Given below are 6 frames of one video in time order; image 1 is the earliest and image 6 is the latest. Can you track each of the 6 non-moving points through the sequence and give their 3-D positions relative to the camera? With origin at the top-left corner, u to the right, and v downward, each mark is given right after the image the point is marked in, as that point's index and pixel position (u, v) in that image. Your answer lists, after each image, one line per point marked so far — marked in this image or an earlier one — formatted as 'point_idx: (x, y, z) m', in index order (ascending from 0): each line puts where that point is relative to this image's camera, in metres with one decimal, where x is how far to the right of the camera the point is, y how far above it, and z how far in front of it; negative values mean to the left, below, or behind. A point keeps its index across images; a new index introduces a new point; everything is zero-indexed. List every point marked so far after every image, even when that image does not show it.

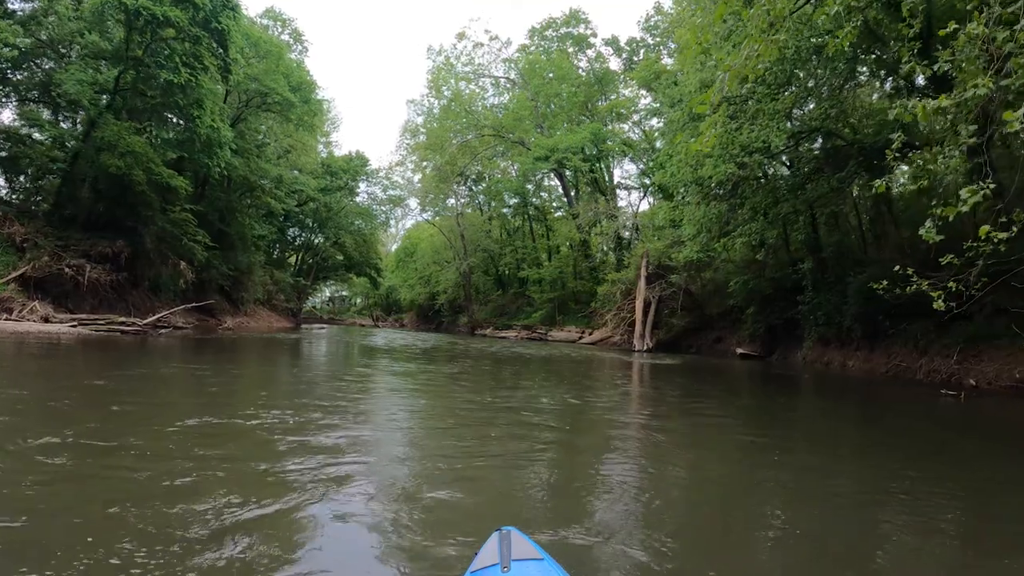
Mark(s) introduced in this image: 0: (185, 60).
0: (-10.0, +7.0, +18.4) m
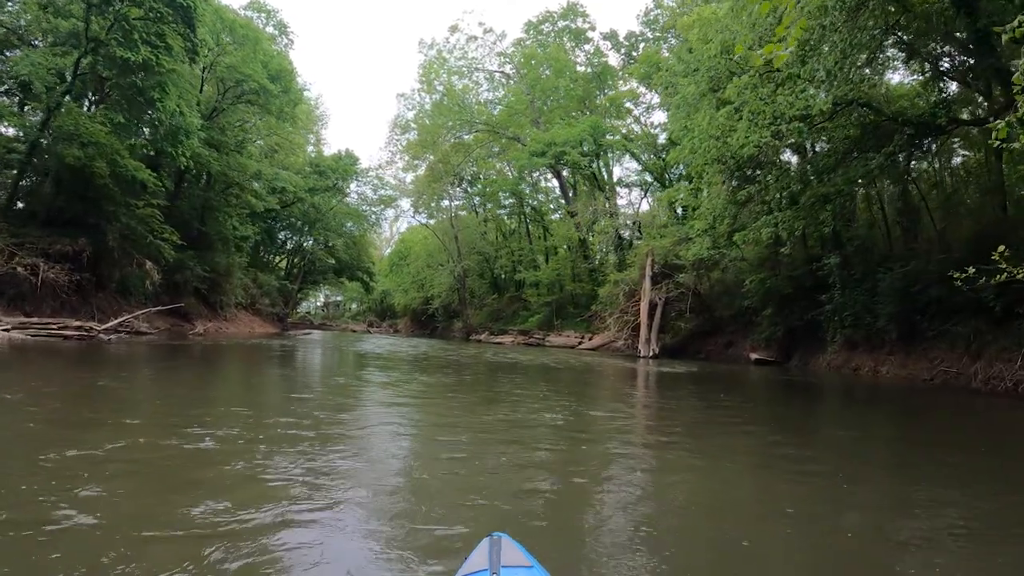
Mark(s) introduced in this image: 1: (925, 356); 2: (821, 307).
0: (-10.1, +6.9, +16.9) m
1: (+10.0, -1.6, +14.5) m
2: (+9.1, -0.5, +17.7) m
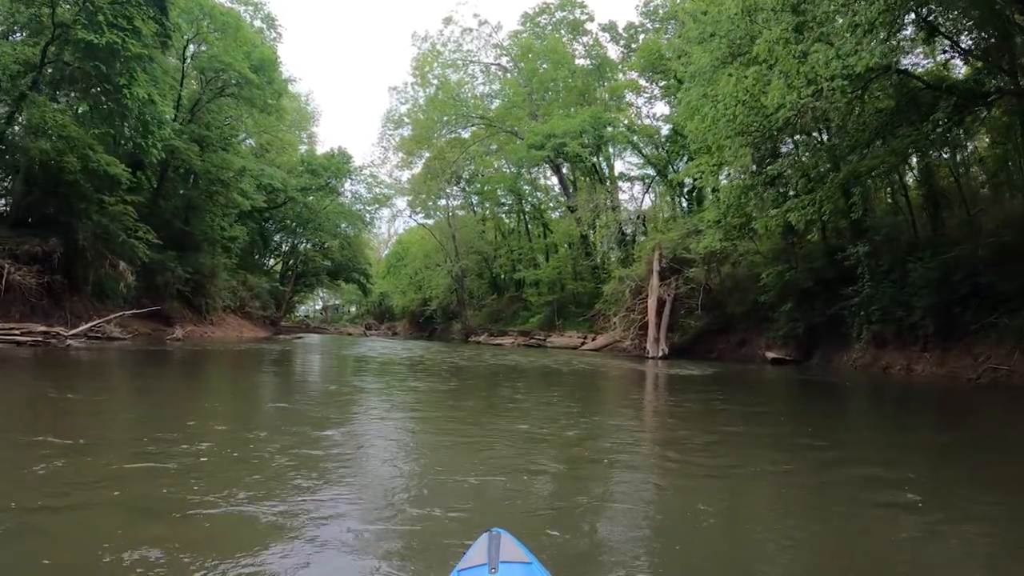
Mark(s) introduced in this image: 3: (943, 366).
0: (-10.3, +6.9, +15.8) m
1: (+9.9, -1.4, +13.4) m
2: (+9.0, -0.4, +16.5) m
3: (+9.5, -1.8, +13.7) m
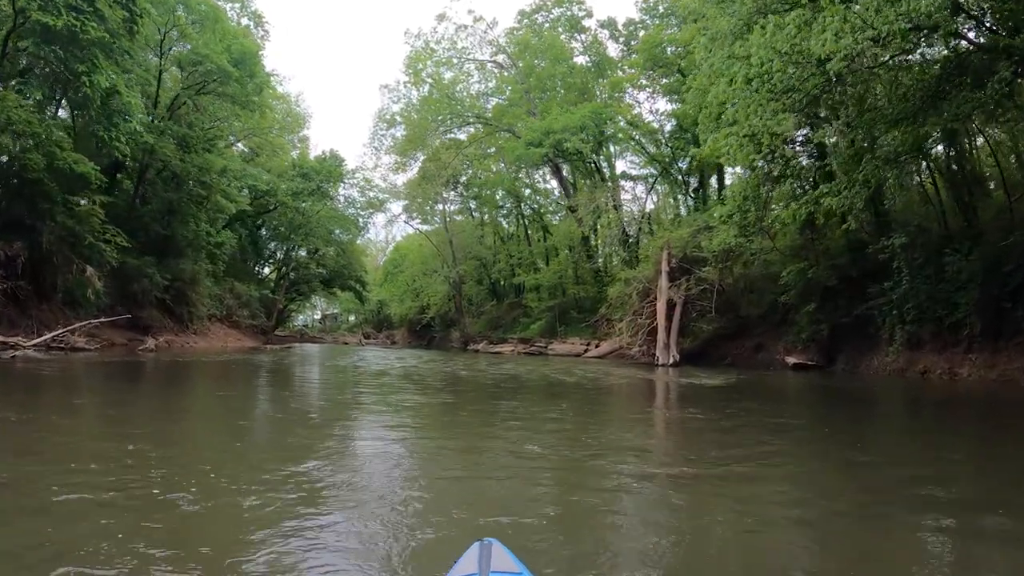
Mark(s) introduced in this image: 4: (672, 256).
0: (-10.4, +6.7, +14.7) m
1: (+9.9, -1.3, +12.1) m
2: (+8.9, -0.3, +15.3) m
3: (+9.5, -1.7, +12.4) m
4: (+5.1, +1.0, +19.7) m
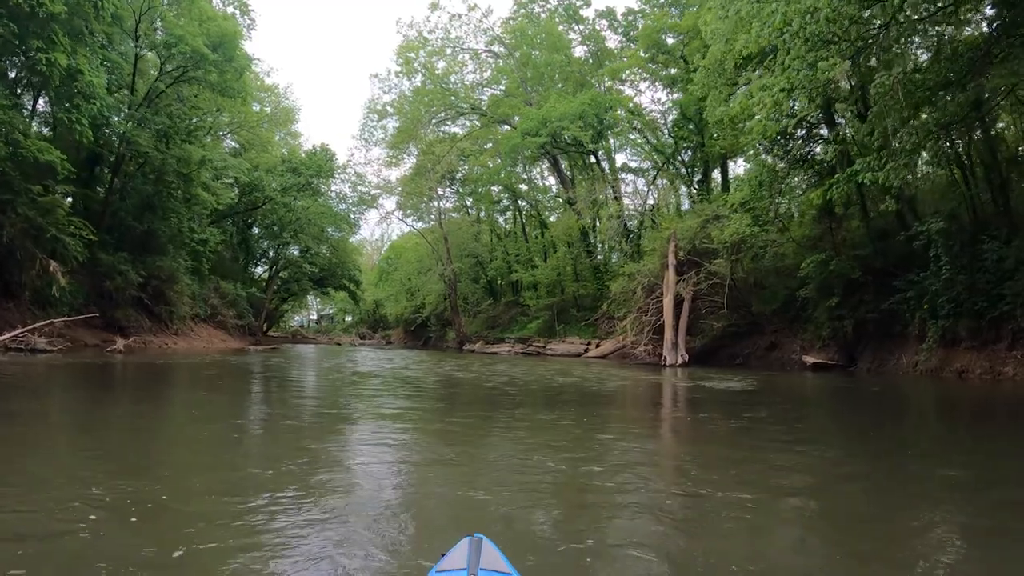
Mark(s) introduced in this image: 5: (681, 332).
0: (-10.5, +6.8, +13.5) m
1: (+9.8, -1.2, +11.1) m
2: (+8.8, -0.2, +14.2) m
3: (+9.4, -1.5, +11.3) m
4: (+5.0, +1.2, +18.6) m
5: (+5.0, -1.3, +18.5) m
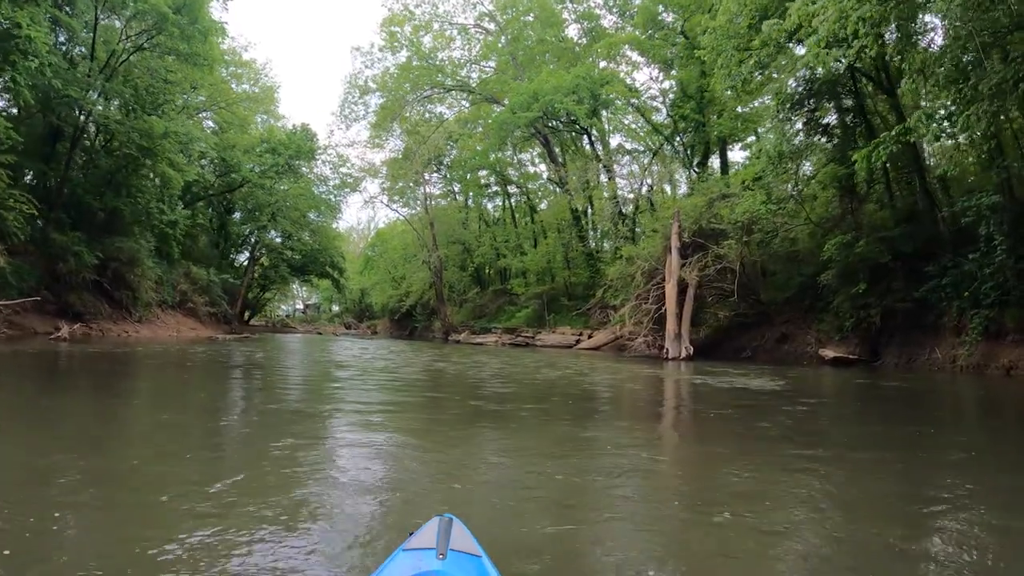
0: (-10.7, +7.2, +11.9) m
1: (+9.6, -1.0, +9.9) m
2: (+8.6, +0.1, +13.0) m
3: (+9.2, -1.3, +10.2) m
4: (+4.6, +1.5, +17.3) m
5: (+4.6, -1.0, +17.3) m
